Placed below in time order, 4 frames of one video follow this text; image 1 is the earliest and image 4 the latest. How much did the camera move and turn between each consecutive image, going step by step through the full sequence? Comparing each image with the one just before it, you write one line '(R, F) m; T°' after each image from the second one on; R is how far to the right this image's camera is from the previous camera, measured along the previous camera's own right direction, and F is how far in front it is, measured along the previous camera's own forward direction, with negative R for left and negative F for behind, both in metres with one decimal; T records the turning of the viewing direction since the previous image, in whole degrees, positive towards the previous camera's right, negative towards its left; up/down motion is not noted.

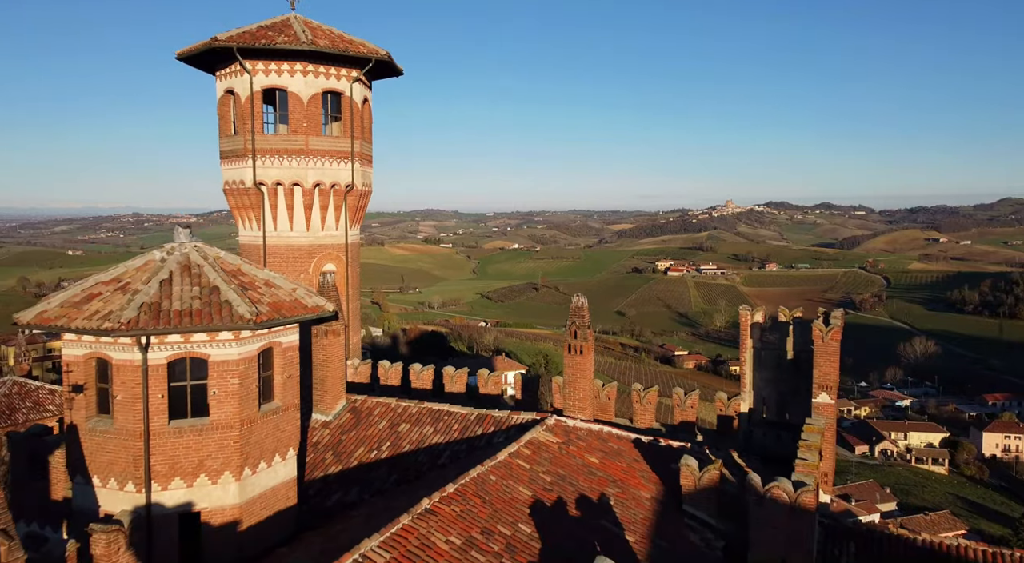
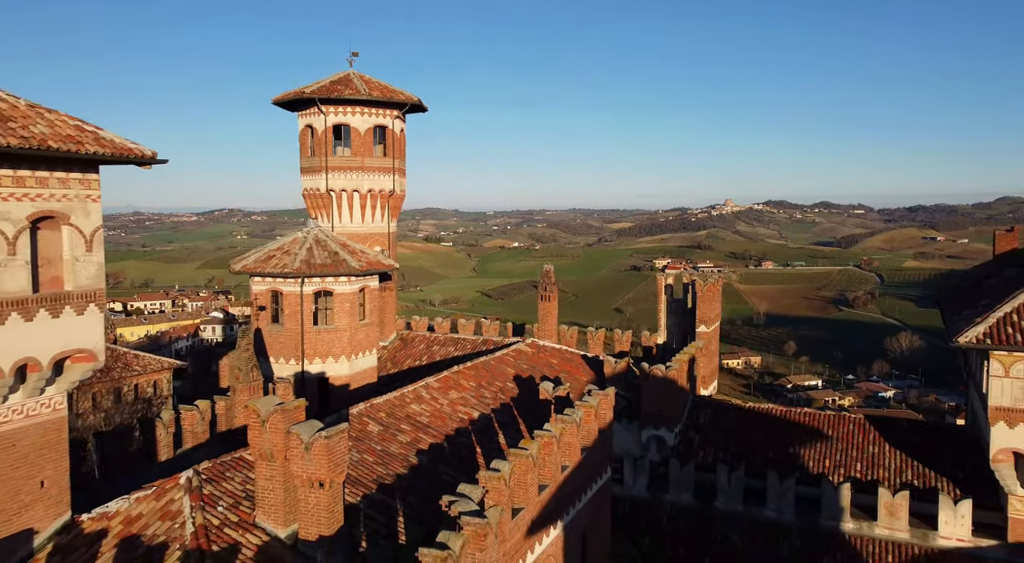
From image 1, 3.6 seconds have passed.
(+0.2, -7.4) m; 0°
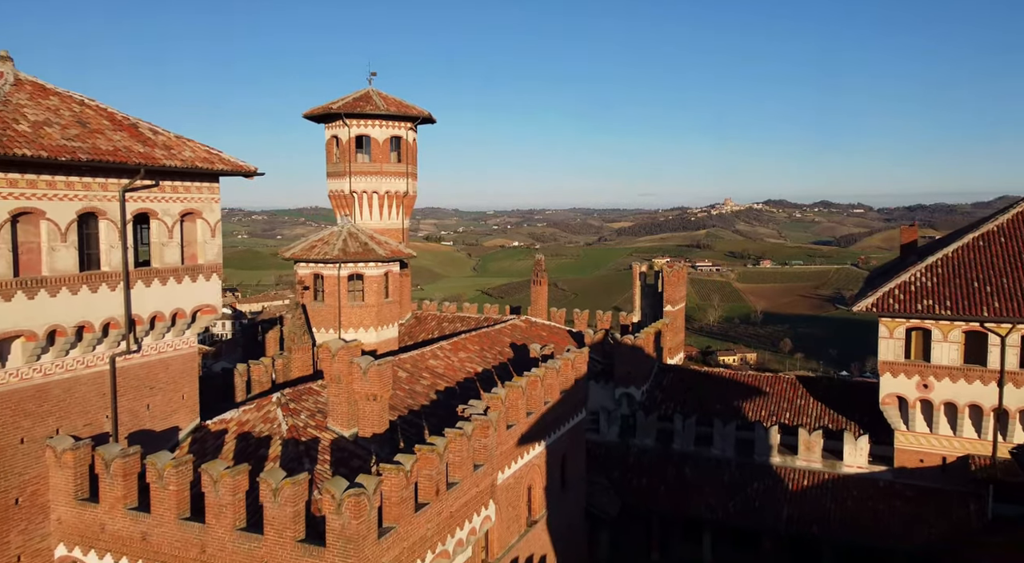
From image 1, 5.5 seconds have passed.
(+0.1, -3.9) m; 0°
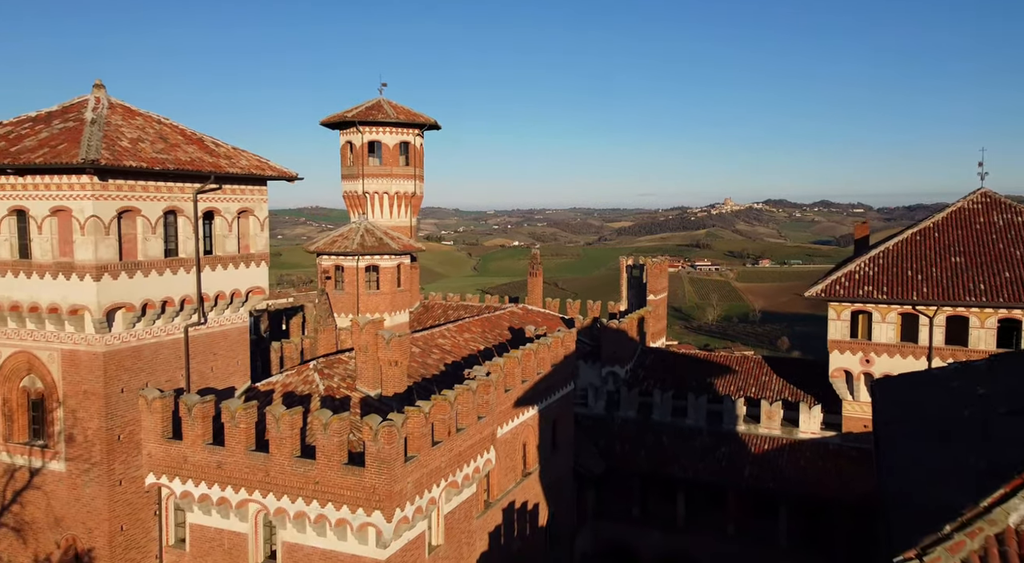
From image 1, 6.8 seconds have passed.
(+0.1, -2.7) m; 0°
